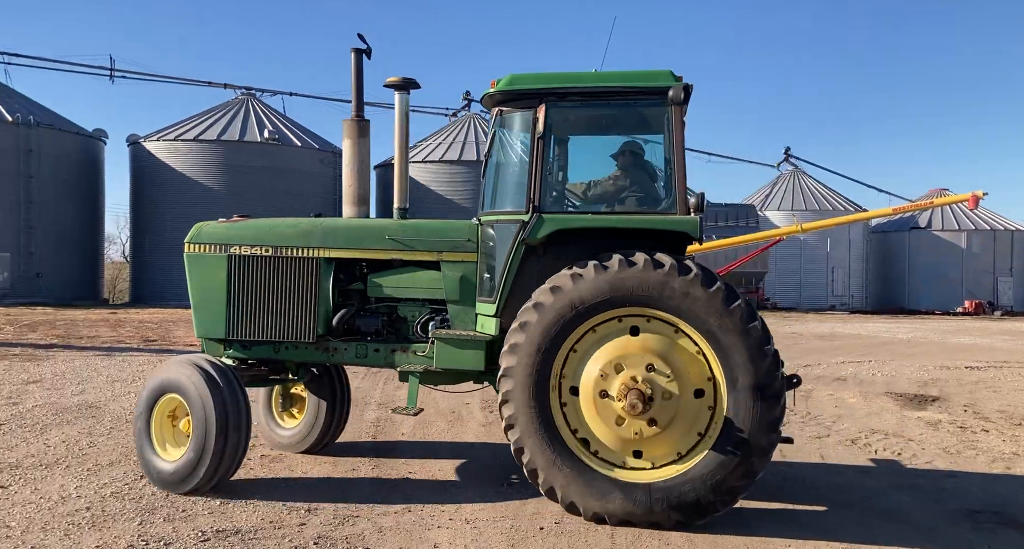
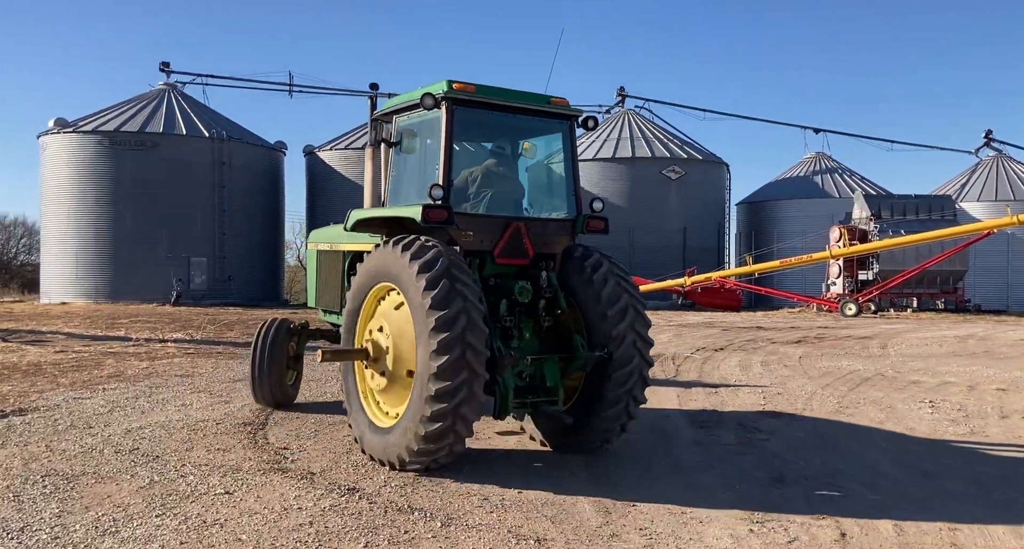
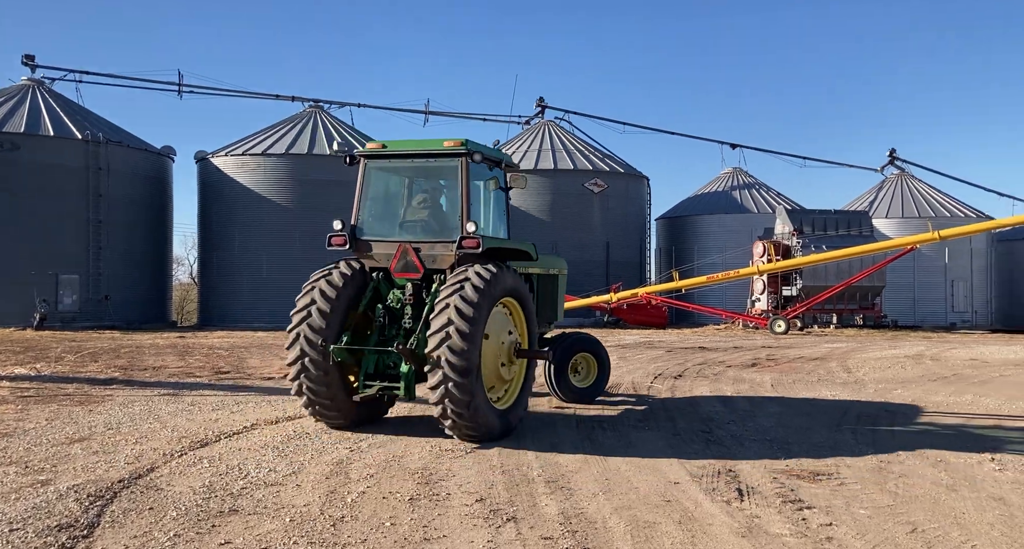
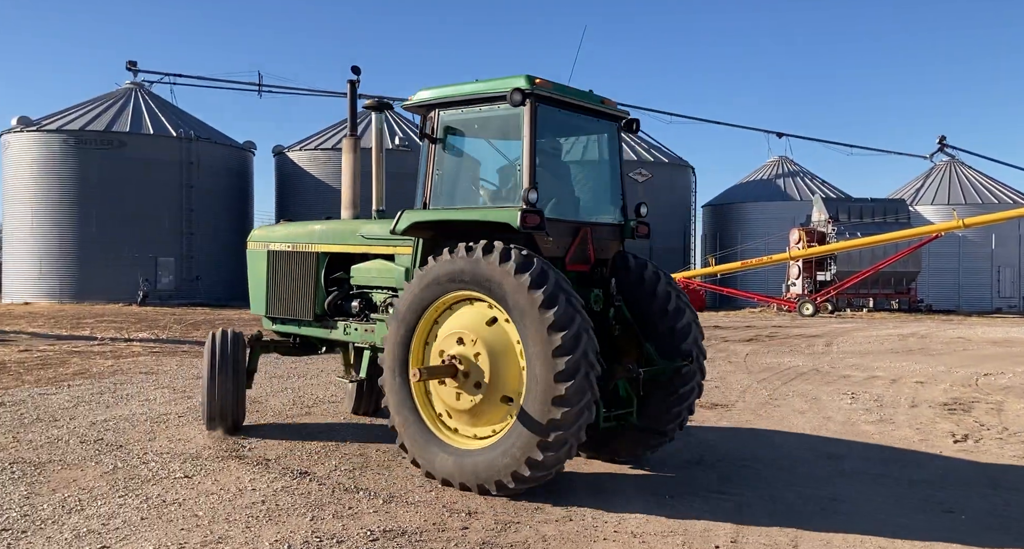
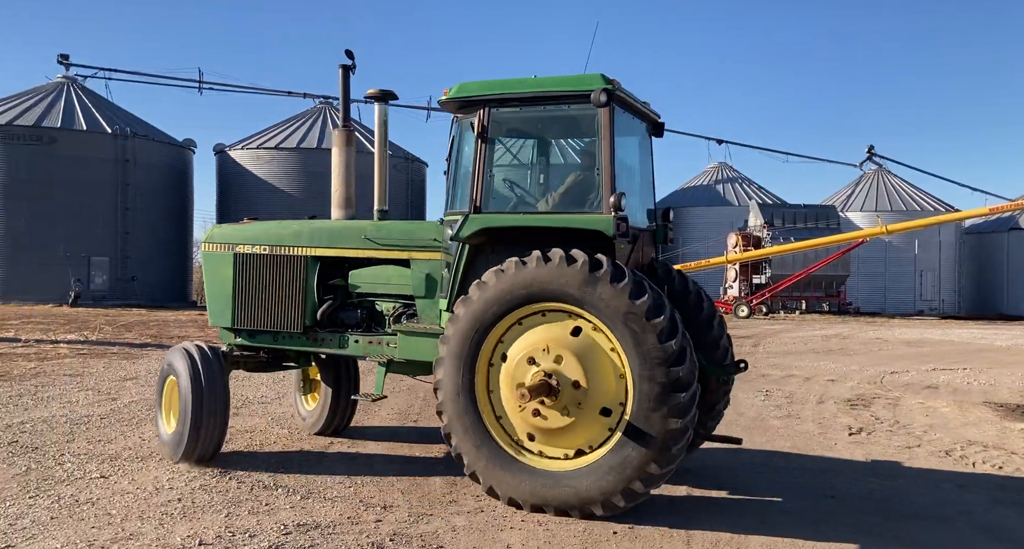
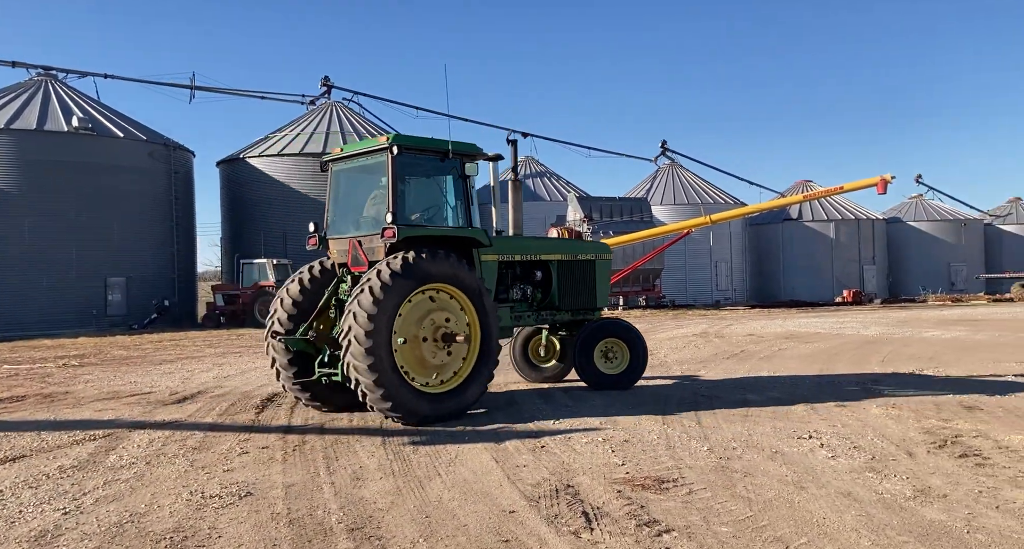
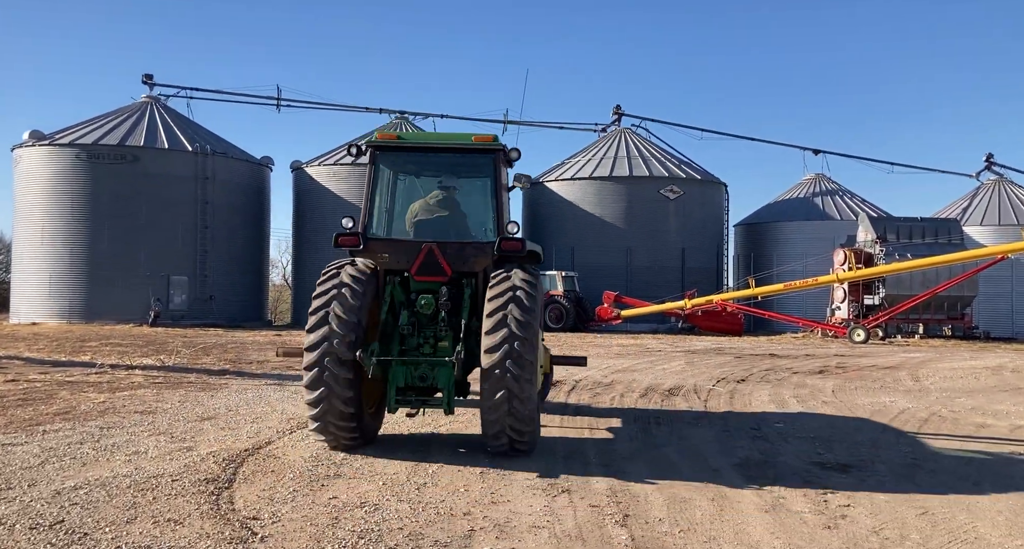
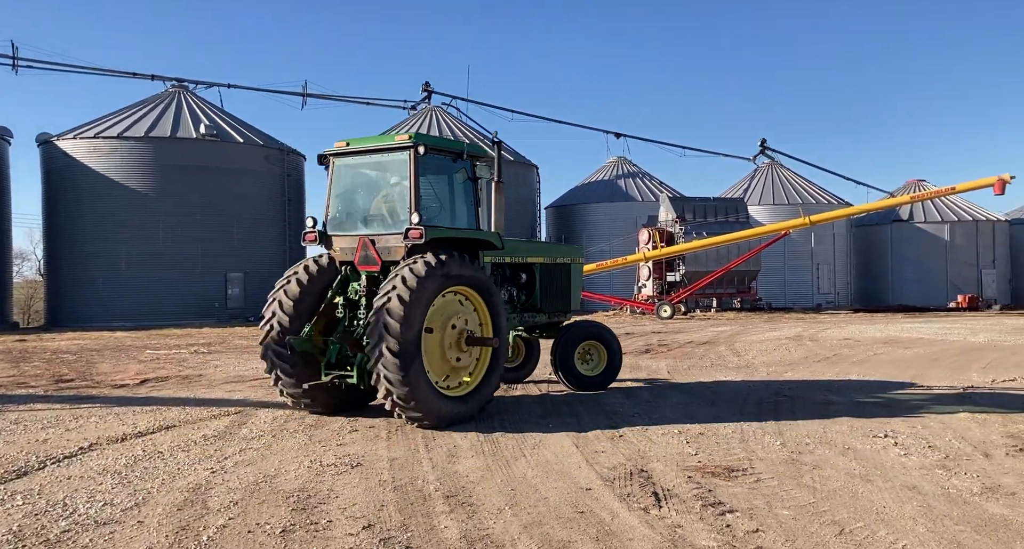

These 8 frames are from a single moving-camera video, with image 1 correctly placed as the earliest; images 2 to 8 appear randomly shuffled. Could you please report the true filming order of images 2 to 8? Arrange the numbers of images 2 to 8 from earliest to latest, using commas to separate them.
5, 4, 2, 7, 3, 8, 6
